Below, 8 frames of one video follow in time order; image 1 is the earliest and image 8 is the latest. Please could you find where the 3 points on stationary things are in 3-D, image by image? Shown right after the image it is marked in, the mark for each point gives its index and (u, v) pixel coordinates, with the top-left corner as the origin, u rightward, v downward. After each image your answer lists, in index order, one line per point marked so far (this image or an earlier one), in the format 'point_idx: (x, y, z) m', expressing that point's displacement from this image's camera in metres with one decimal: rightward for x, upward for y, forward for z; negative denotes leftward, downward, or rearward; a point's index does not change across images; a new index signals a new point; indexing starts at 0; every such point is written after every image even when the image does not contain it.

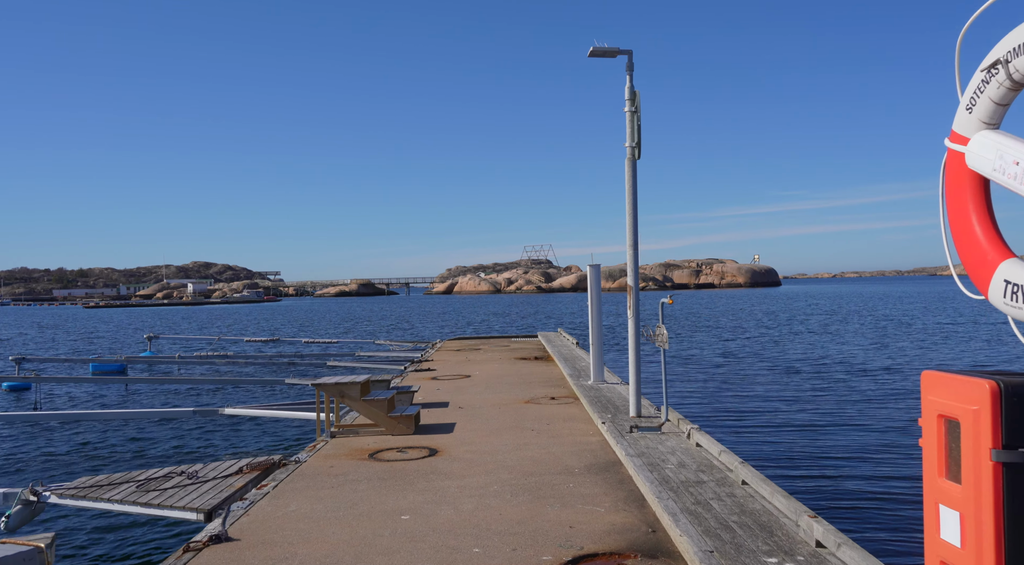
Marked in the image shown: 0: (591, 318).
0: (+1.6, -0.7, +16.9) m
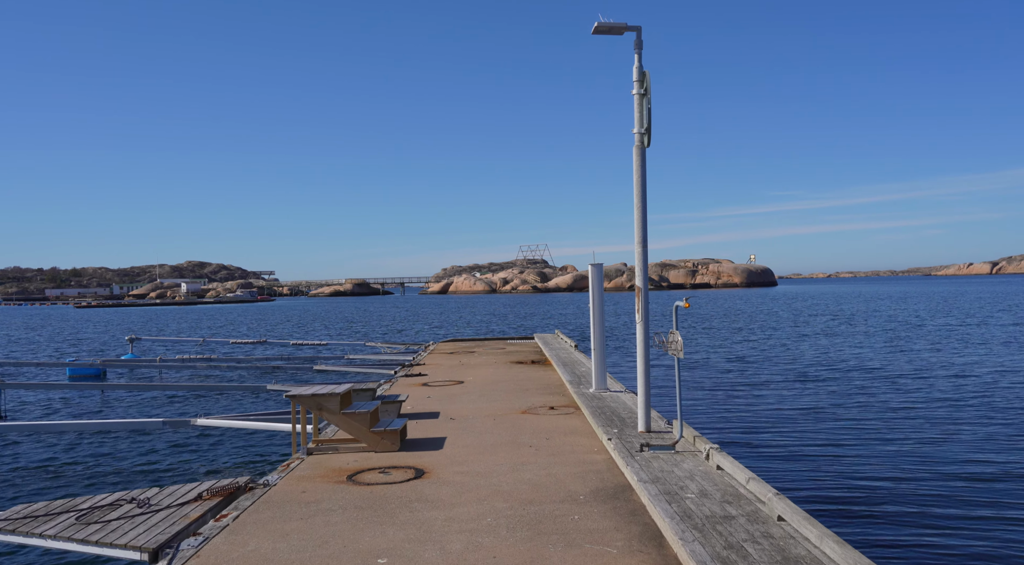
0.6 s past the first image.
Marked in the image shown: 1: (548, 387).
0: (+1.6, -0.8, +15.7) m
1: (+0.8, -2.3, +17.8) m
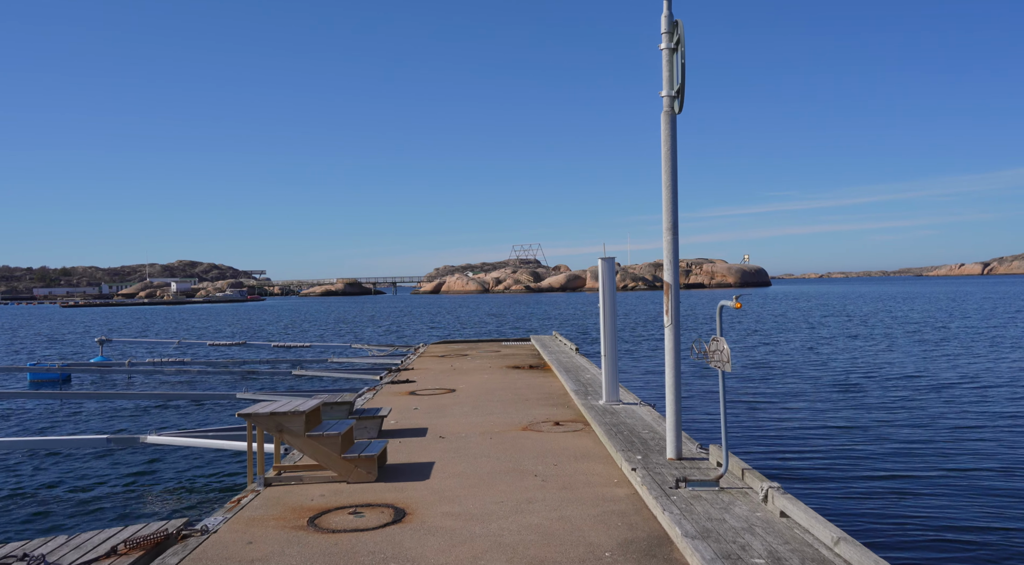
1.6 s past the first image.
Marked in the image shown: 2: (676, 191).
0: (+1.5, -0.7, +13.8) m
1: (+0.7, -2.2, +15.9) m
2: (+1.8, +1.0, +9.2) m
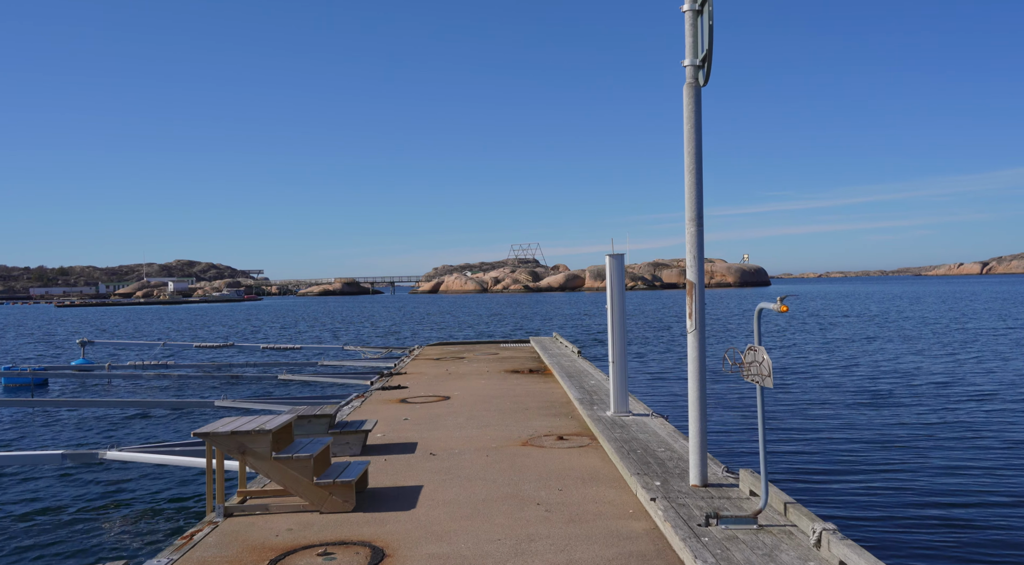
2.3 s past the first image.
0: (+1.5, -0.7, +12.5) m
1: (+0.7, -2.2, +14.6) m
2: (+1.8, +1.0, +8.0) m
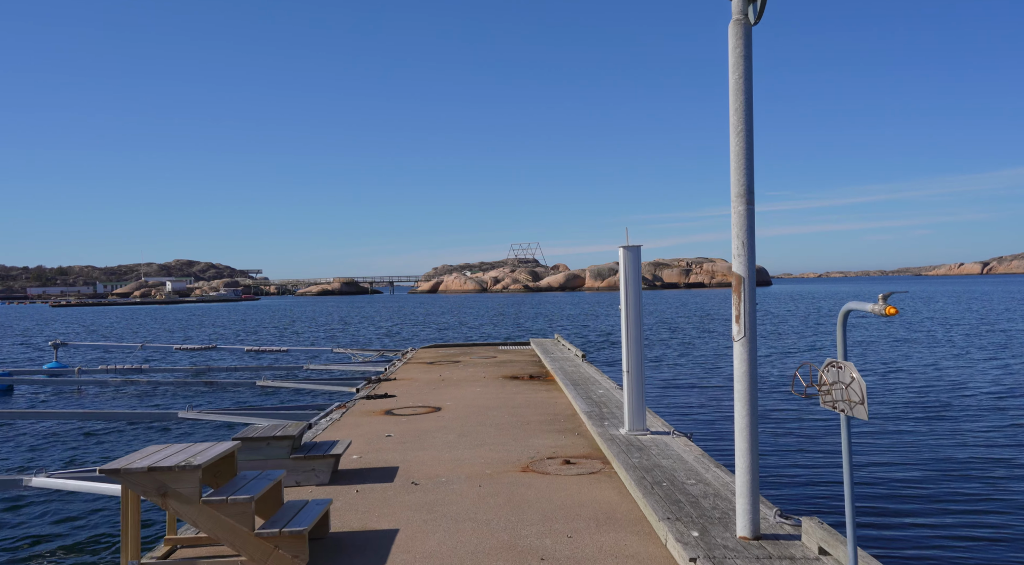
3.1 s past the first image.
0: (+1.5, -0.6, +10.8) m
1: (+0.7, -2.1, +12.8) m
2: (+1.8, +1.1, +6.2) m
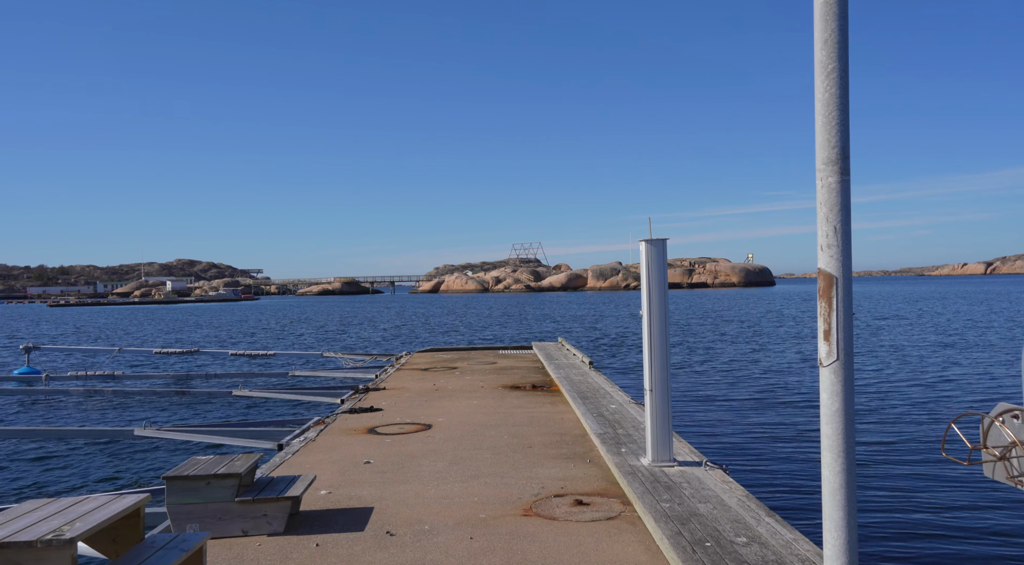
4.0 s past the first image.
0: (+1.5, -0.6, +9.0) m
1: (+0.7, -2.1, +11.1) m
2: (+1.8, +1.1, +4.4) m
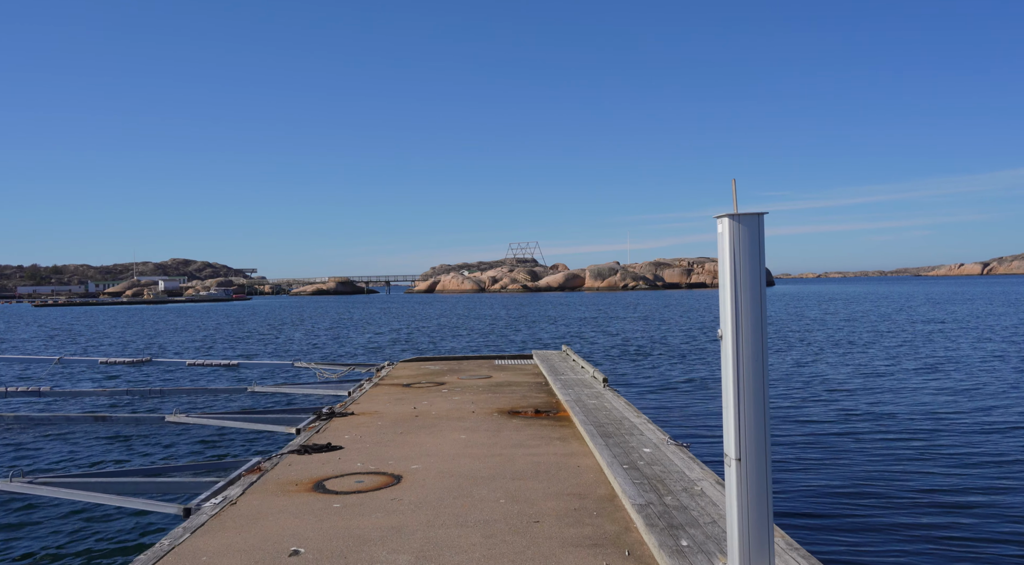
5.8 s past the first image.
0: (+1.5, -0.6, +5.5) m
1: (+0.7, -2.1, +7.6) m
2: (+1.8, +1.1, +1.0) m
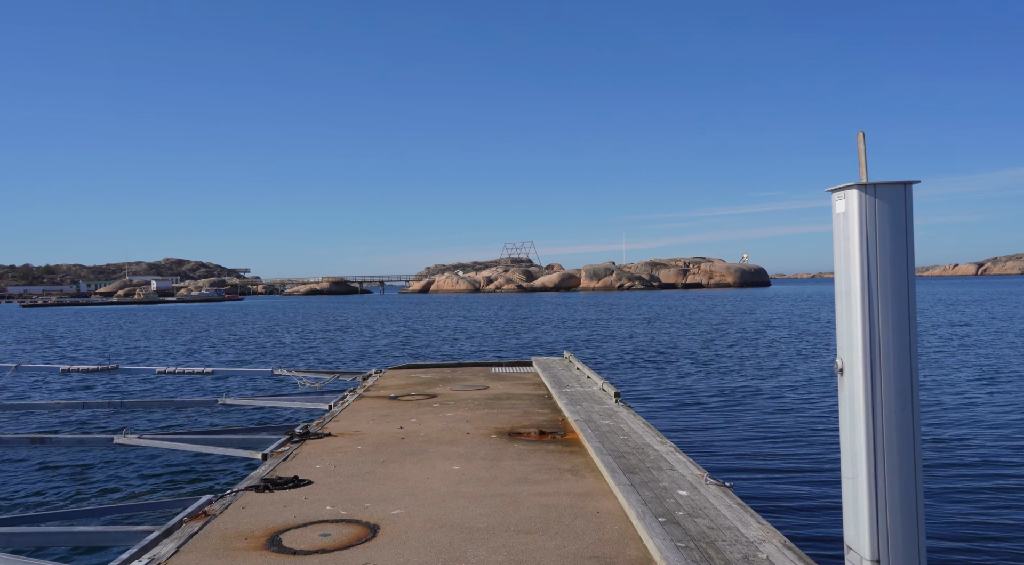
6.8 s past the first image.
0: (+1.6, -0.7, +3.6) m
1: (+0.8, -2.2, +5.7) m
2: (+1.9, +1.0, -0.9) m
